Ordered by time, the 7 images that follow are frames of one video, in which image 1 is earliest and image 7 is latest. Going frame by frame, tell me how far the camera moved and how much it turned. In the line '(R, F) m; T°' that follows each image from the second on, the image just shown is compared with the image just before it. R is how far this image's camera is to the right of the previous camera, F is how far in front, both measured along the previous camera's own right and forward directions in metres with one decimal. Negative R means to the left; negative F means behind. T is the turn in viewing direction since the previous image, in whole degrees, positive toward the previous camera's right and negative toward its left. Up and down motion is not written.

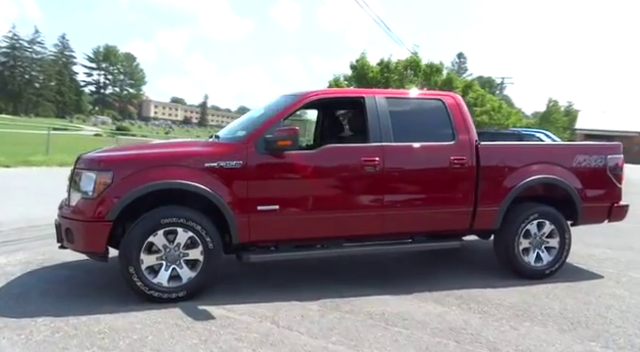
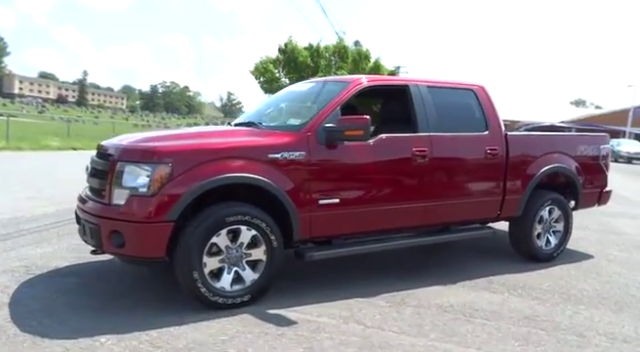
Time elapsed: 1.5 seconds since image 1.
(-1.6, +0.4) m; +13°
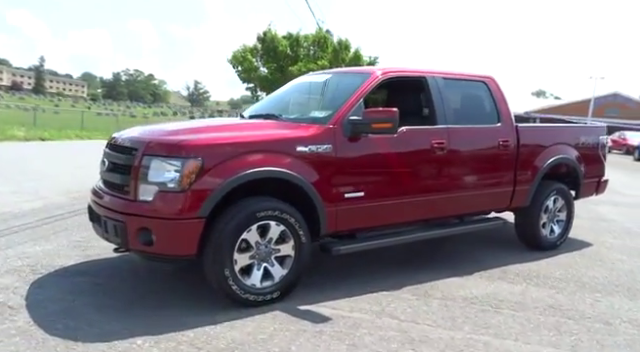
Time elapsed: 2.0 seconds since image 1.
(-0.5, +0.1) m; +4°
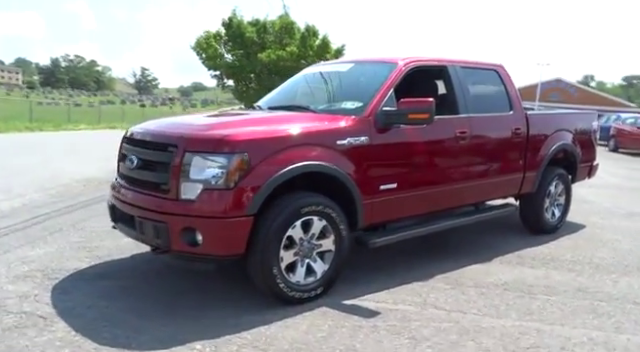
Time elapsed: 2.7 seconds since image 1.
(-0.8, +0.1) m; +6°
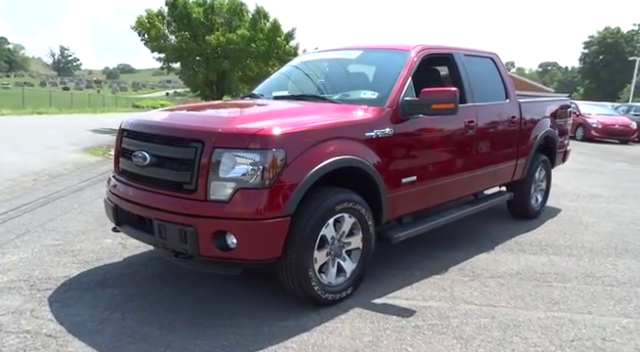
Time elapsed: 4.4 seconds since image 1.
(-0.8, +0.3) m; +8°
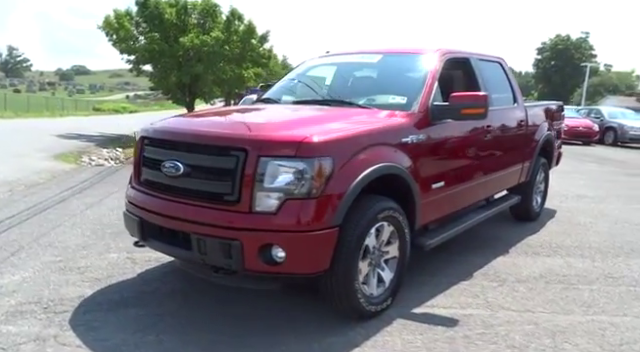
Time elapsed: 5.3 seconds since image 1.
(-0.6, +0.2) m; +5°
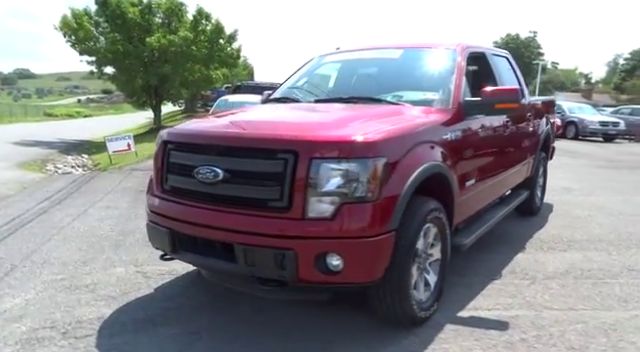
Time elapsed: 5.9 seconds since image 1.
(-0.6, +0.3) m; +5°
